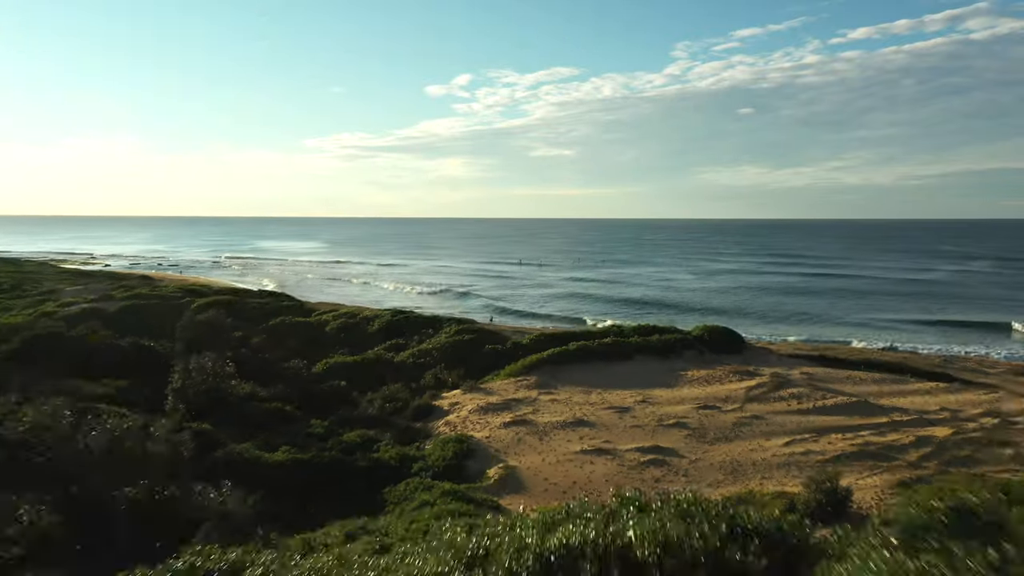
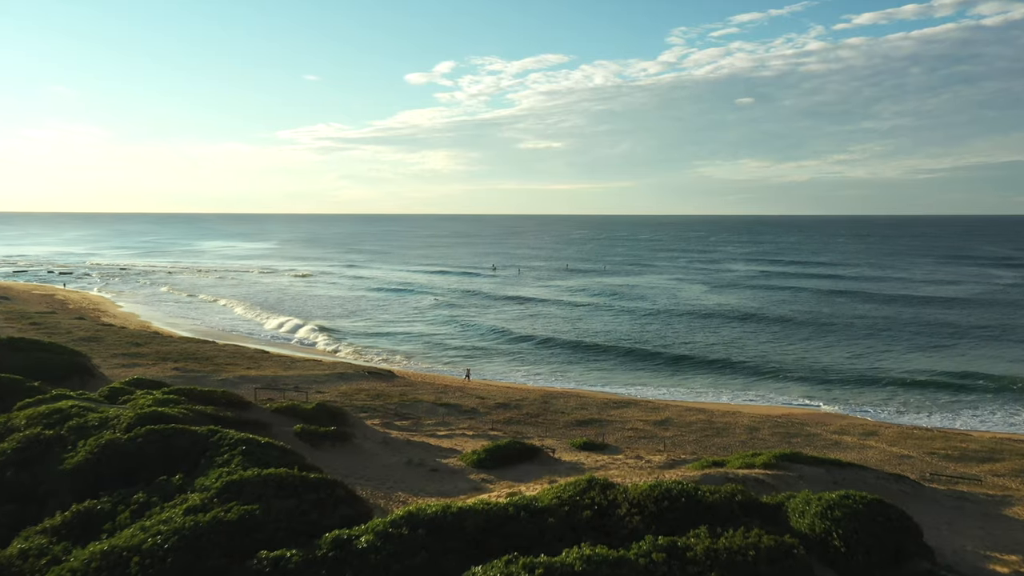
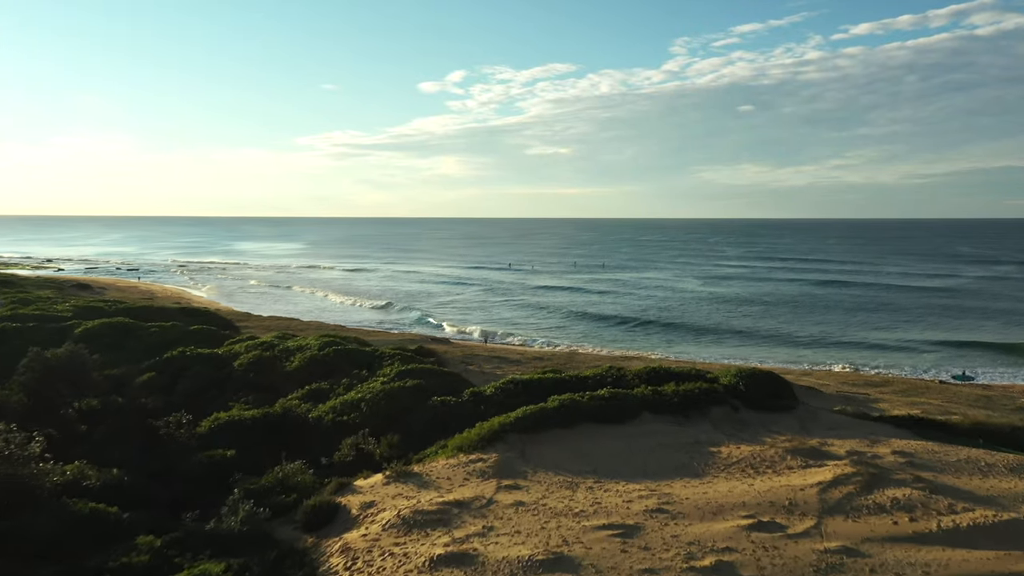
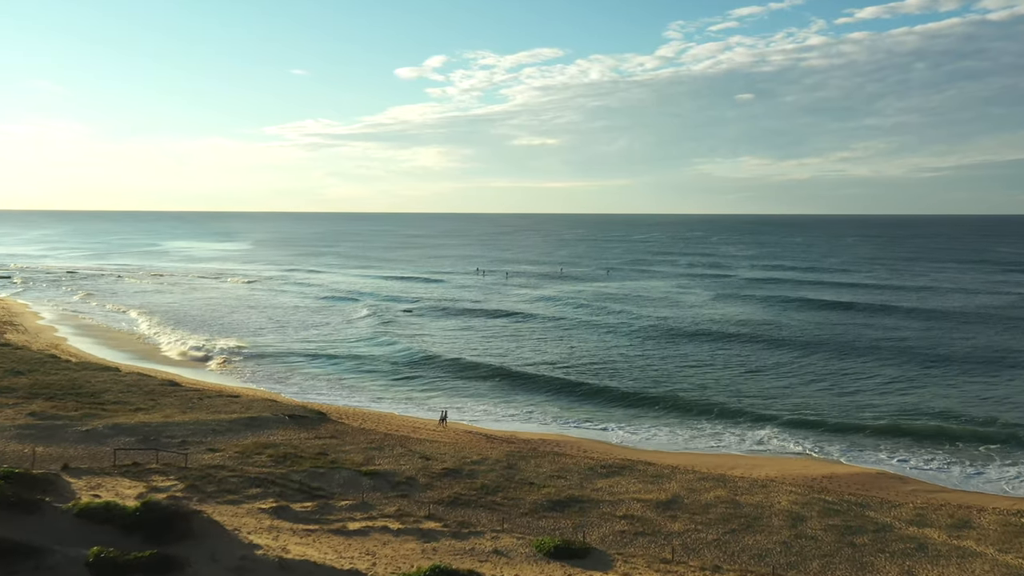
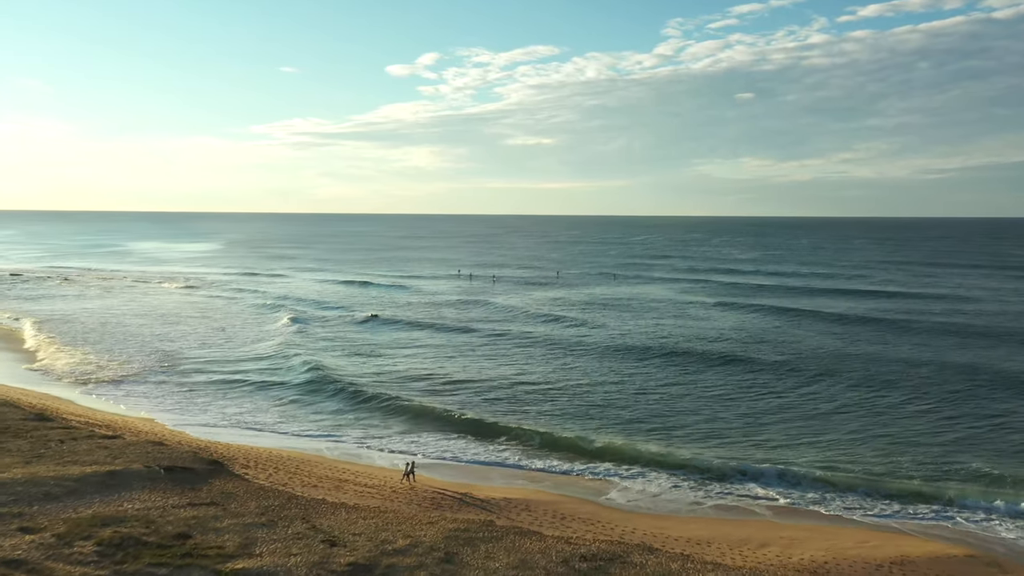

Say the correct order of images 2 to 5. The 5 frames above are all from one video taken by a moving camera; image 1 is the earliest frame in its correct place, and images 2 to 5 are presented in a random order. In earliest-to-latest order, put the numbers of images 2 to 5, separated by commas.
3, 2, 4, 5
